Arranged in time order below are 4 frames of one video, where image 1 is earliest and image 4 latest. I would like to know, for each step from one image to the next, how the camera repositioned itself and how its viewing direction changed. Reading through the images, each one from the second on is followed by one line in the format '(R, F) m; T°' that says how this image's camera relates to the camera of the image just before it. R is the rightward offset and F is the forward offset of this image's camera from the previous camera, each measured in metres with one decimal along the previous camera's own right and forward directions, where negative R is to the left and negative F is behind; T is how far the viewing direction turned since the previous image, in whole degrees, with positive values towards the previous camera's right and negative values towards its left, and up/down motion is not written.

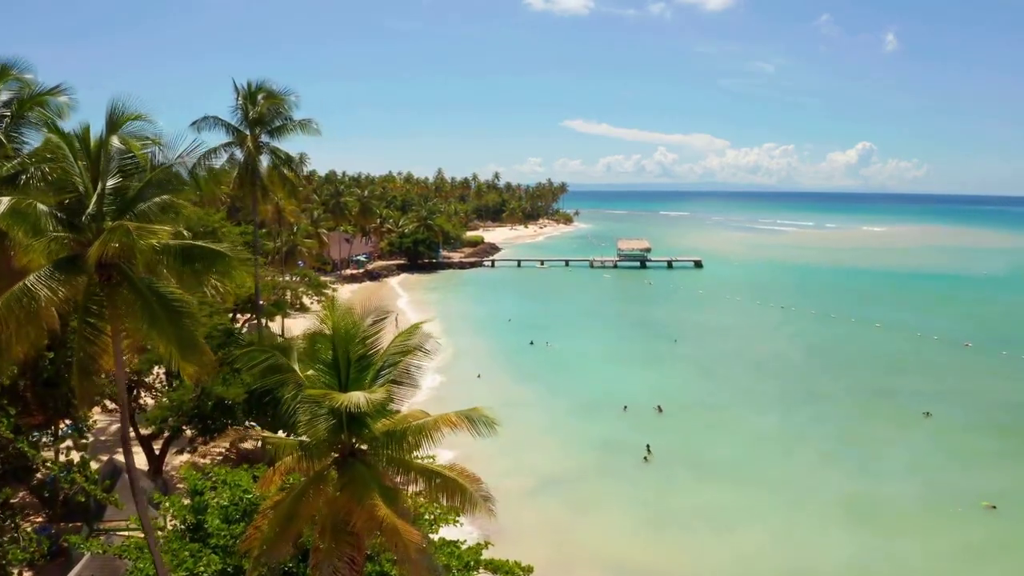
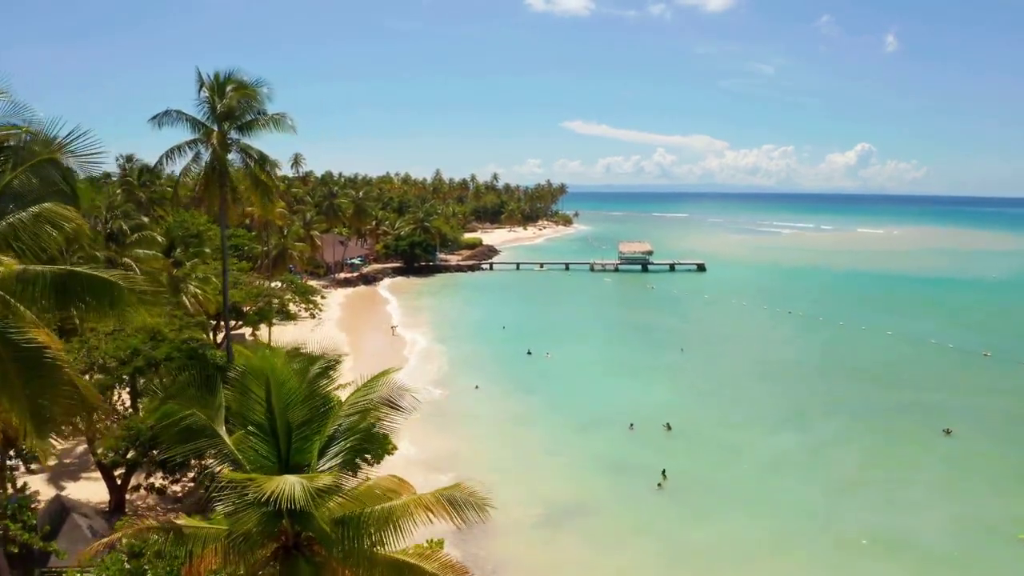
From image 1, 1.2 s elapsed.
(0.0, +1.9) m; 0°
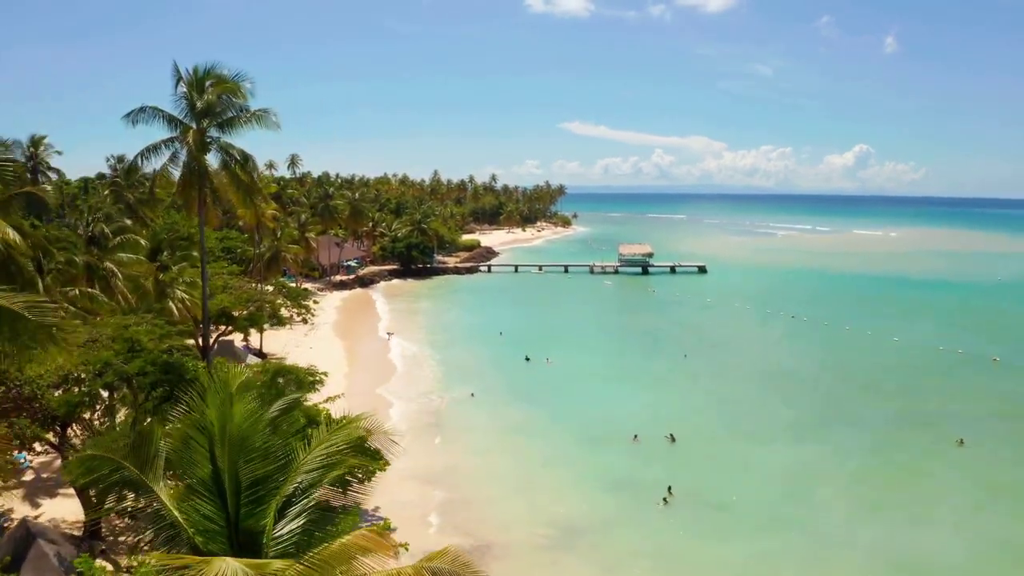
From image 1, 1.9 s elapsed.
(0.0, +1.0) m; 0°
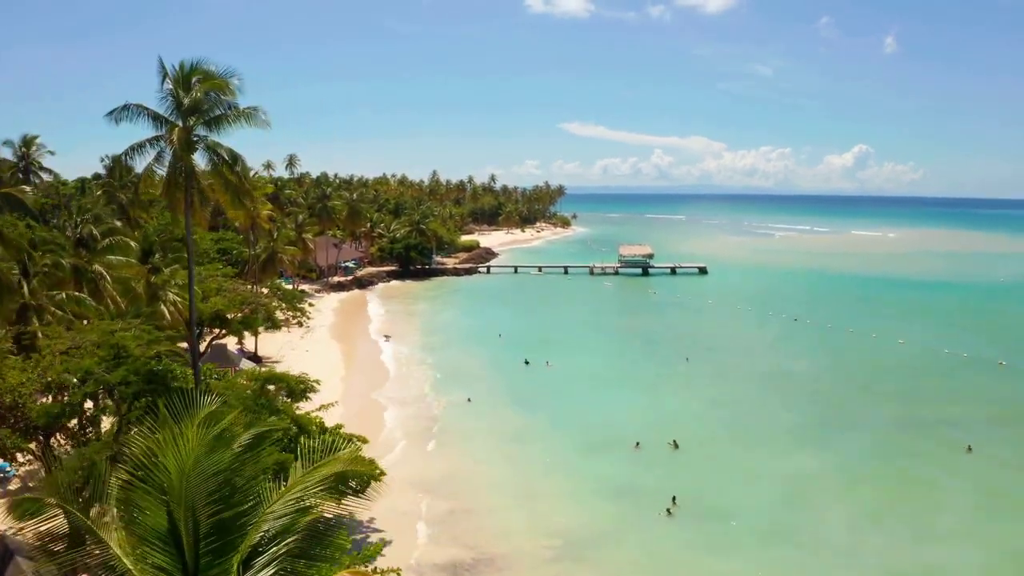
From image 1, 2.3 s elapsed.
(0.0, +0.6) m; 0°
